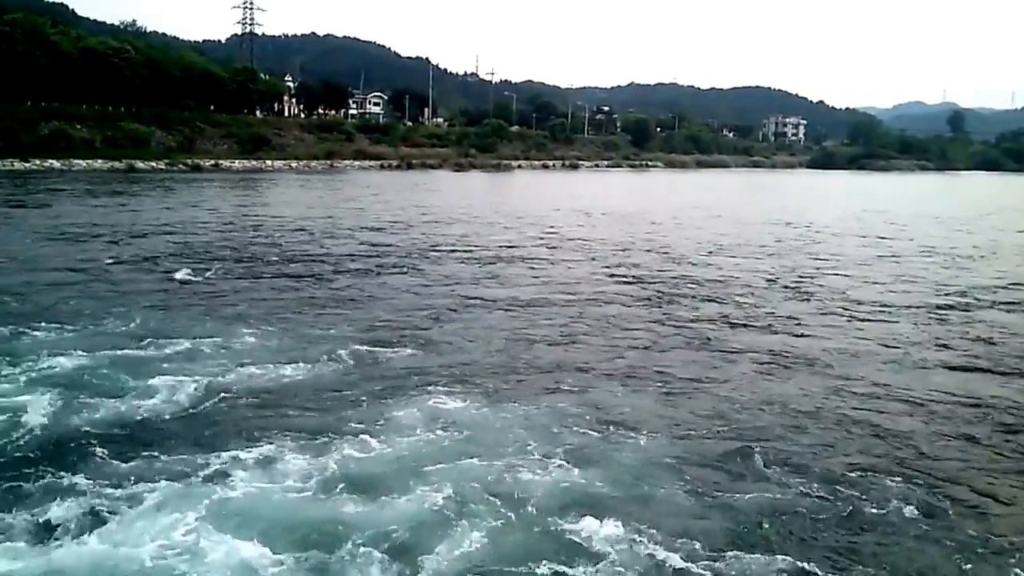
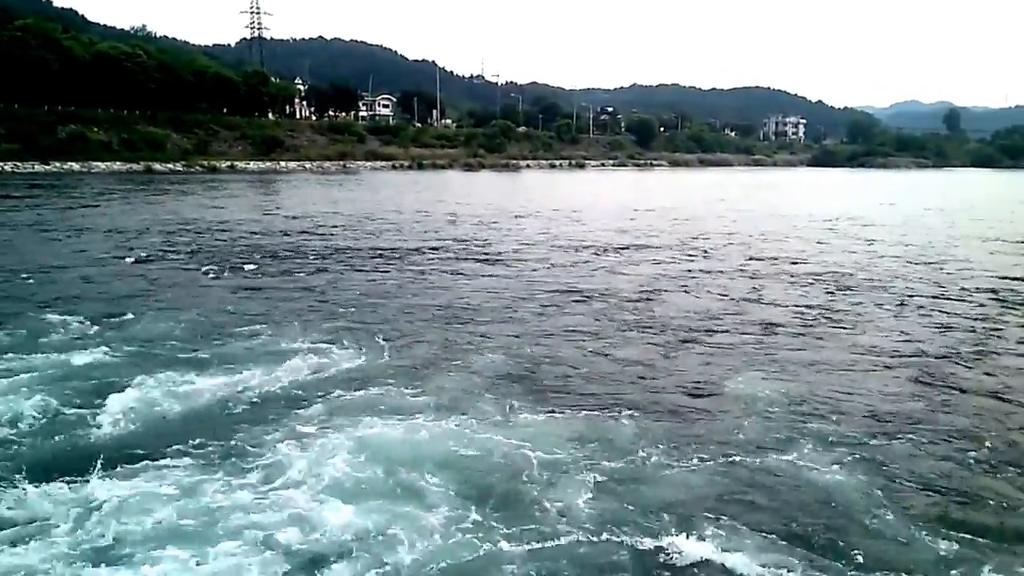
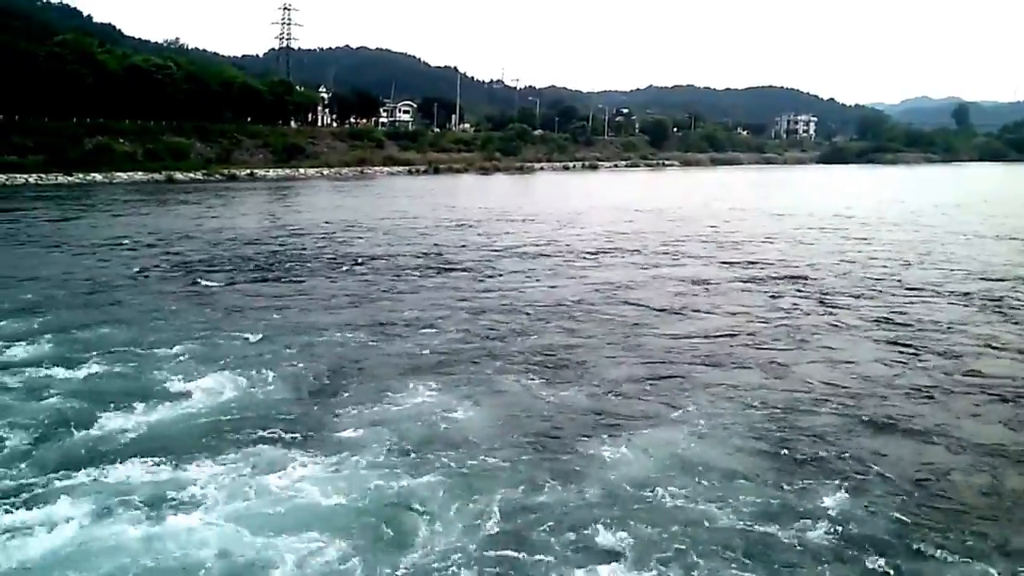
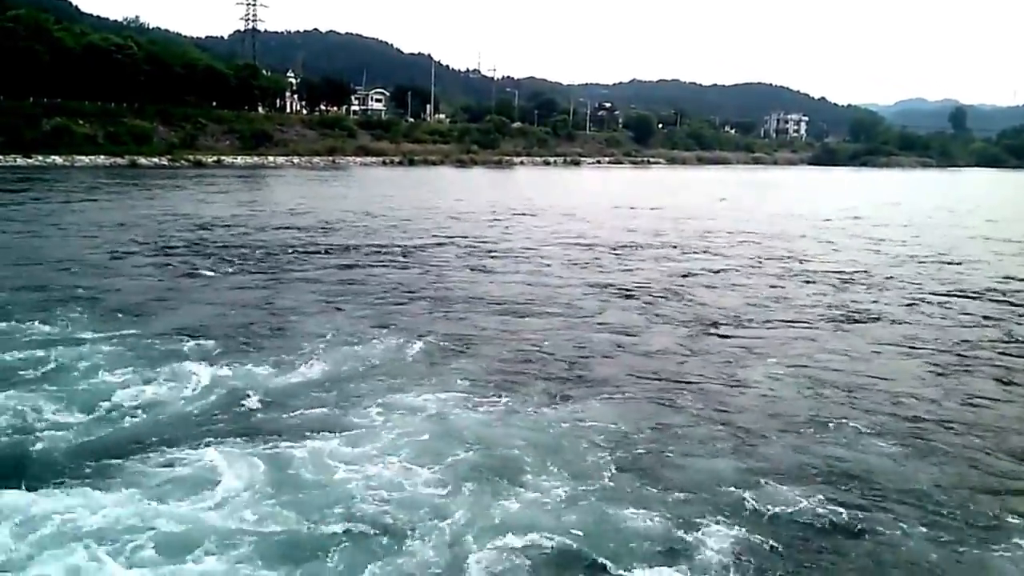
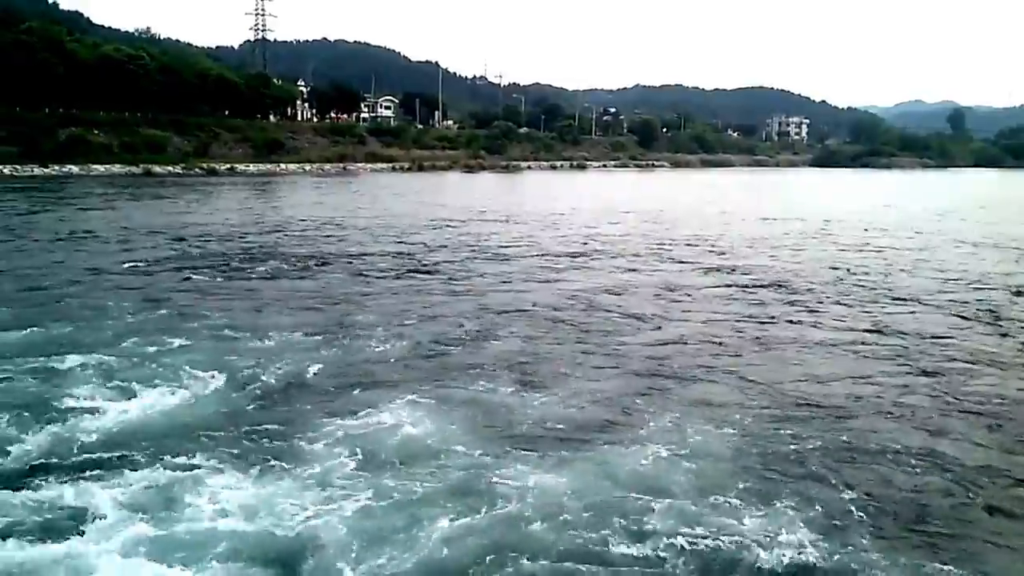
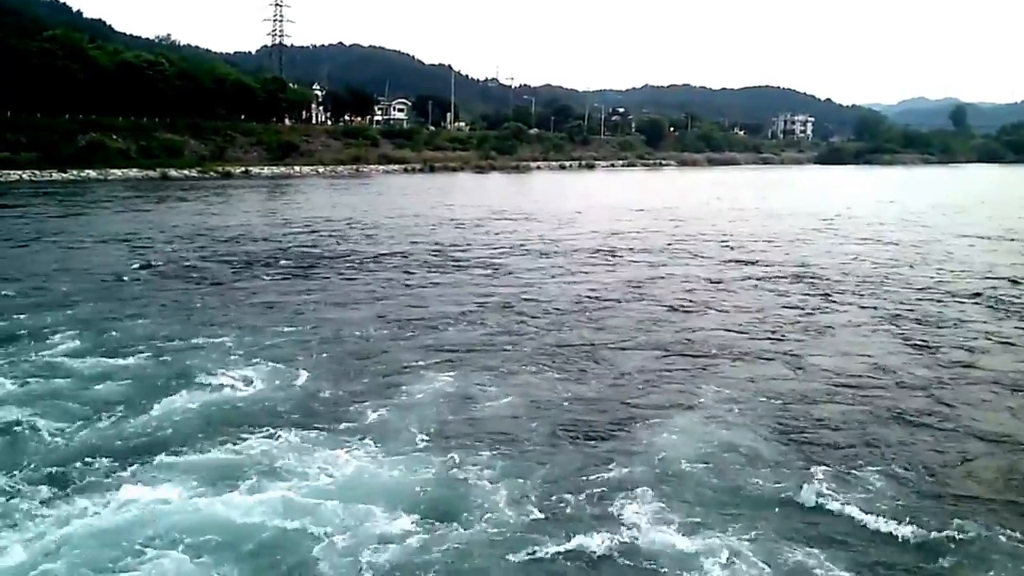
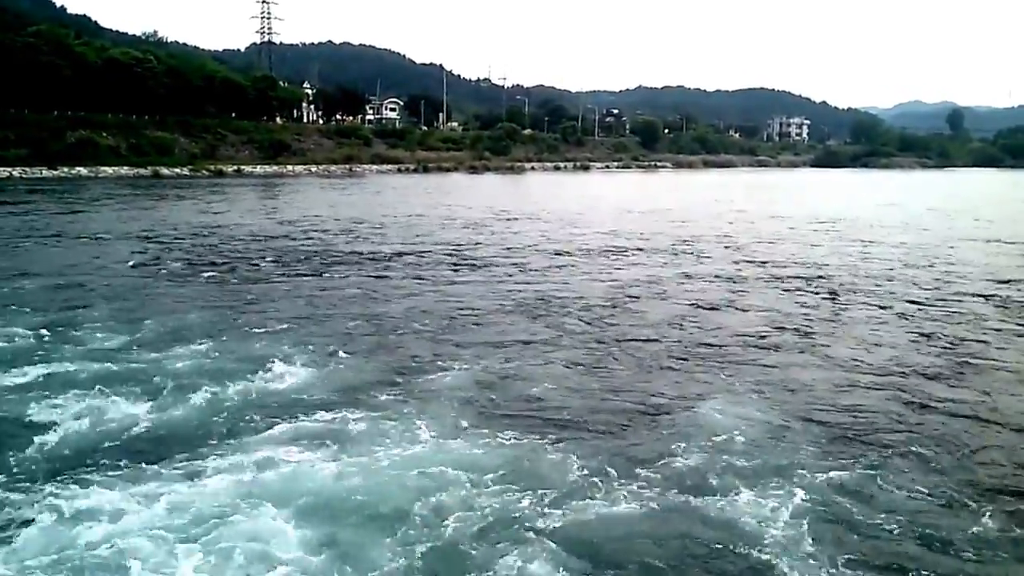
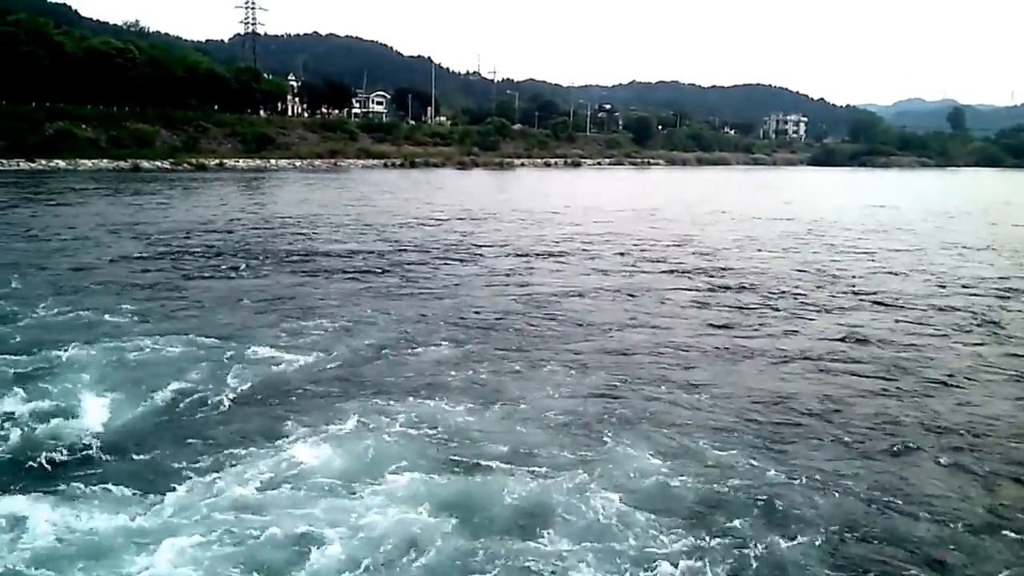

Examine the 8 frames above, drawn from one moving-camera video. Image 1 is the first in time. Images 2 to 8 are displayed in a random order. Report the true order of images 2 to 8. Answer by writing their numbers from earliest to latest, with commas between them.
8, 5, 3, 6, 7, 2, 4
